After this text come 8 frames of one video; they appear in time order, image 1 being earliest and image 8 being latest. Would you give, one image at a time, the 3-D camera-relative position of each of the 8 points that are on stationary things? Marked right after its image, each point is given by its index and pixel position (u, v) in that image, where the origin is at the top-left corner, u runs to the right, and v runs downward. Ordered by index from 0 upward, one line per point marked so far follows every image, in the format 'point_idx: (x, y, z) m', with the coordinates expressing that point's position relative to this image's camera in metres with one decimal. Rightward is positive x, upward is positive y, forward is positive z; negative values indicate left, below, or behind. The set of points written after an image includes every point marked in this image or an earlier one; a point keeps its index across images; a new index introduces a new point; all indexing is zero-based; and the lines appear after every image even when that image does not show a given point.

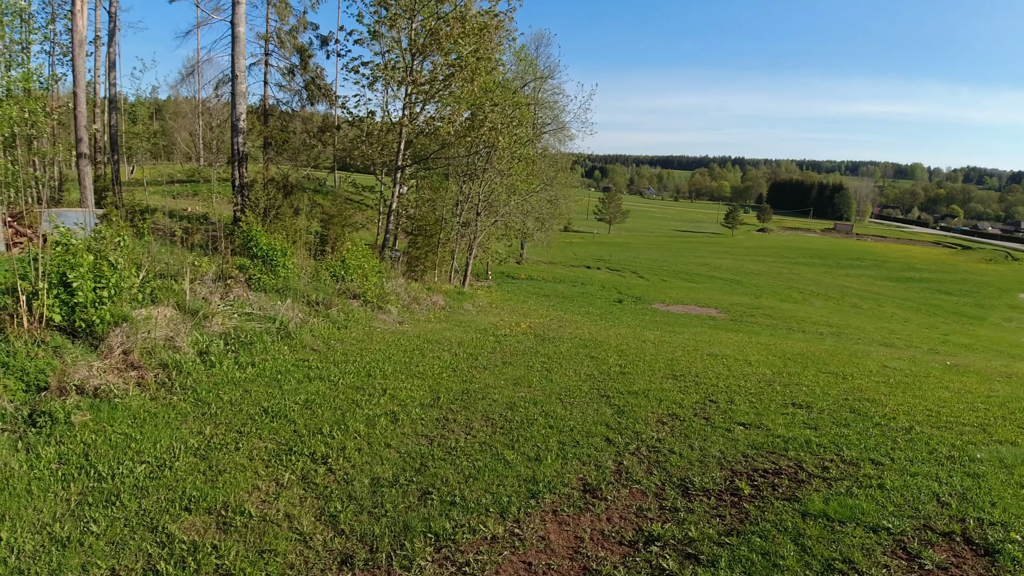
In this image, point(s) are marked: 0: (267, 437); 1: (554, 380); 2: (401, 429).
0: (-2.1, -1.3, +4.6) m
1: (+0.6, -1.3, +7.2) m
2: (-1.1, -1.4, +5.1) m
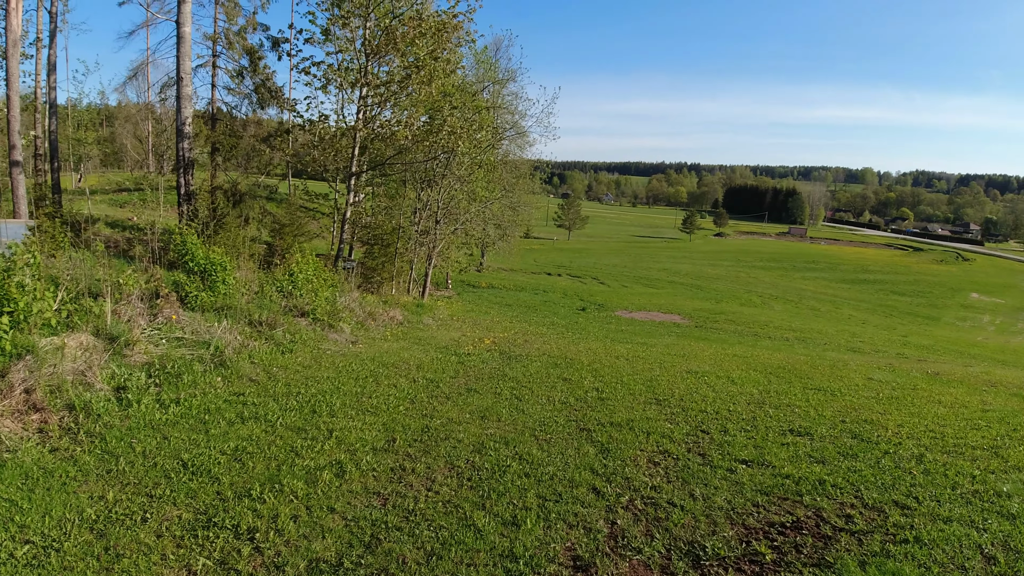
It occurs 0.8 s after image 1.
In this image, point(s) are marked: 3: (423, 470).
0: (-2.3, -1.5, +3.6) m
1: (+0.2, -1.5, +6.4) m
2: (-1.3, -1.6, +4.2) m
3: (-0.8, -1.6, +4.6) m
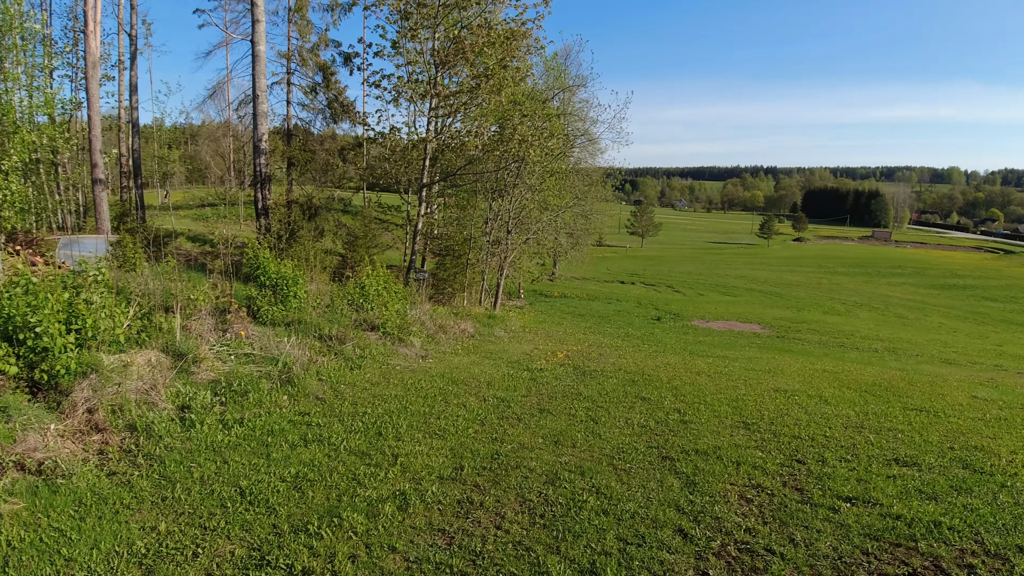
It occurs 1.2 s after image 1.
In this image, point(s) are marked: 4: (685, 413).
0: (-1.8, -1.7, +3.4) m
1: (+1.0, -1.7, +5.8) m
2: (-0.8, -1.7, +3.8) m
3: (-0.2, -1.8, +4.2) m
4: (+2.4, -1.7, +7.1) m
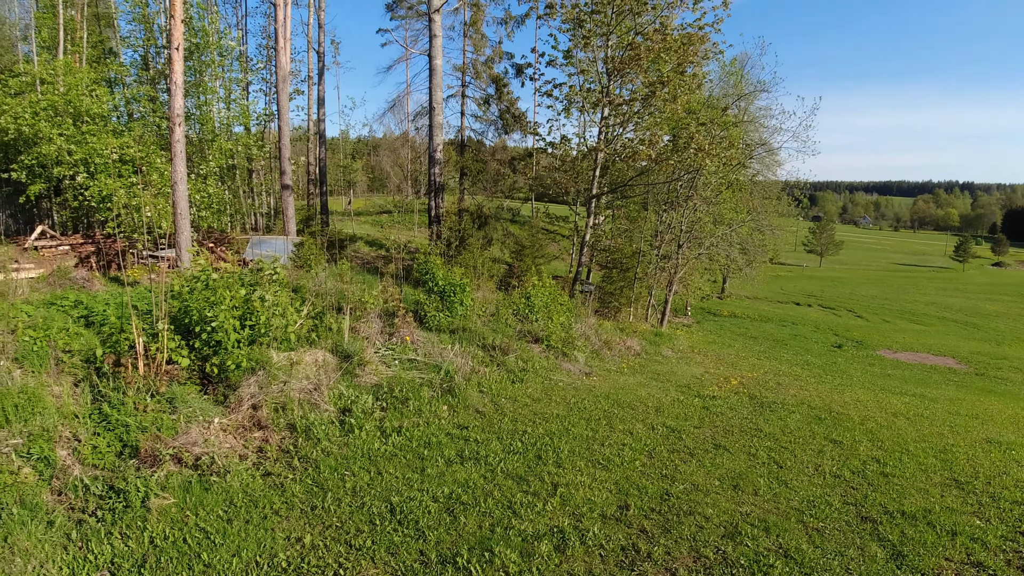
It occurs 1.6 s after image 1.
0: (-0.8, -1.6, +3.2) m
1: (+2.5, -1.8, +4.9) m
2: (+0.3, -1.8, +3.3) m
3: (+0.9, -1.8, +3.5) m
4: (+4.1, -1.9, +5.7) m
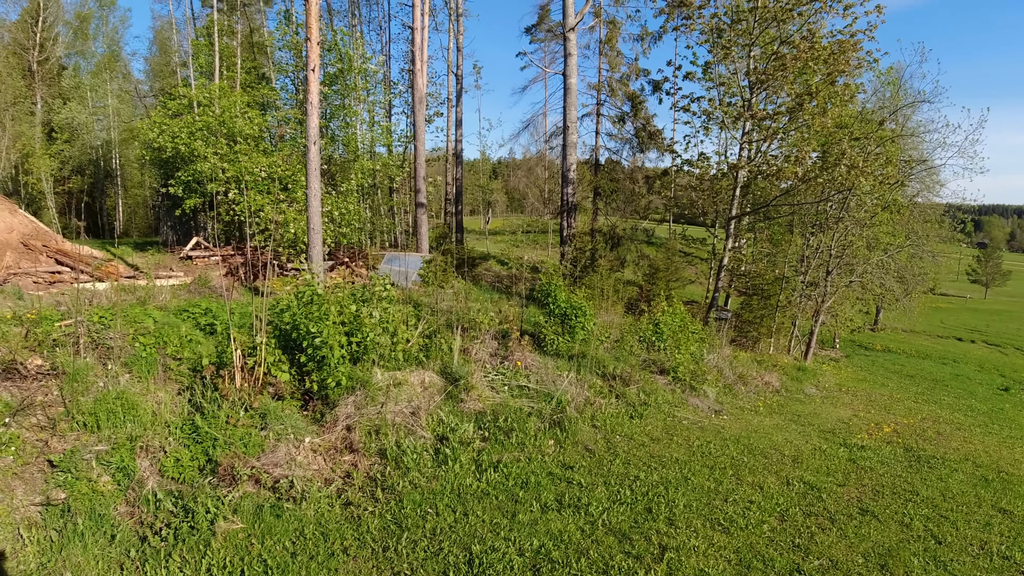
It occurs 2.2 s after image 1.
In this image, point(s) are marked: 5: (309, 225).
0: (-0.3, -1.7, +3.0) m
1: (+3.3, -2.2, +3.8) m
2: (+0.8, -1.9, +2.8) m
3: (+1.5, -2.0, +2.9) m
4: (+5.0, -2.4, +4.3) m
5: (-3.0, +1.0, +7.7) m
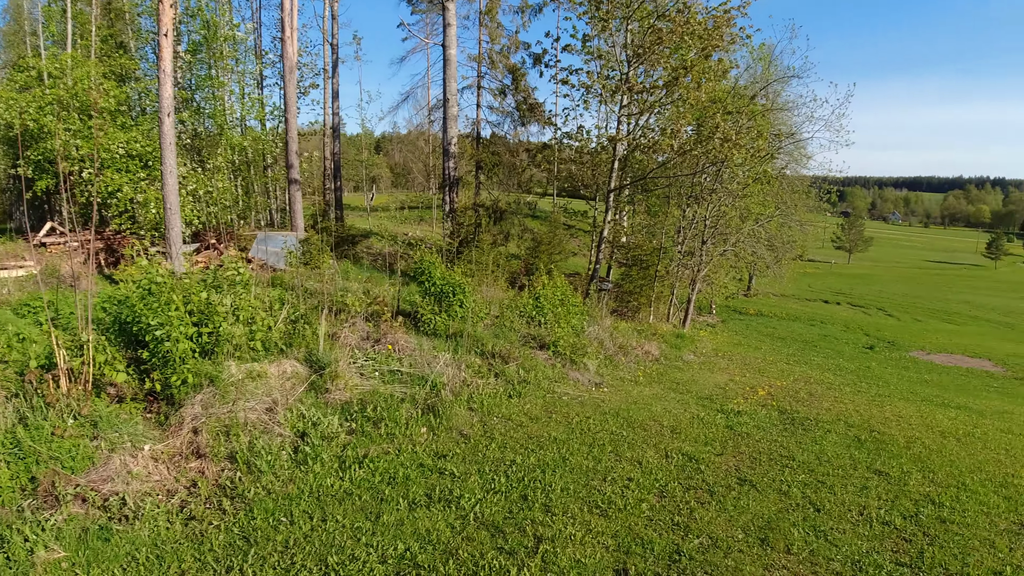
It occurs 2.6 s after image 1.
0: (-0.9, -1.7, +2.7) m
1: (+2.5, -2.0, +4.1) m
2: (+0.2, -1.8, +2.8) m
3: (+0.8, -1.9, +2.9) m
4: (+4.1, -2.1, +4.9) m
5: (-4.4, +1.1, +6.8) m
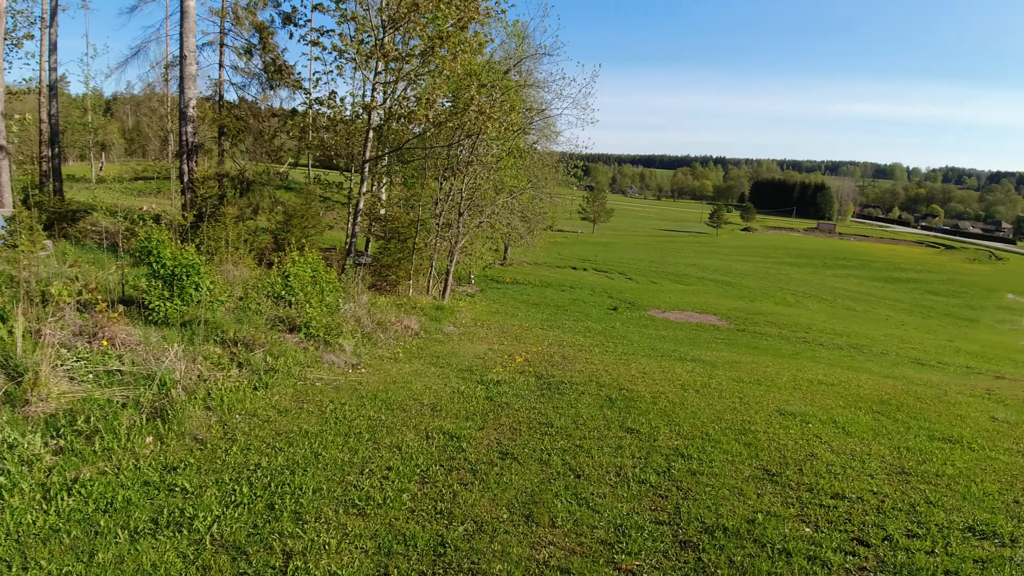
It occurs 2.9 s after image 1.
0: (-2.0, -1.7, +1.6) m
1: (+0.6, -1.7, +4.3) m
2: (-1.0, -1.8, +2.1) m
3: (-0.4, -1.8, +2.5) m
4: (+1.9, -1.7, +5.6) m
5: (-6.9, +1.0, +3.9) m
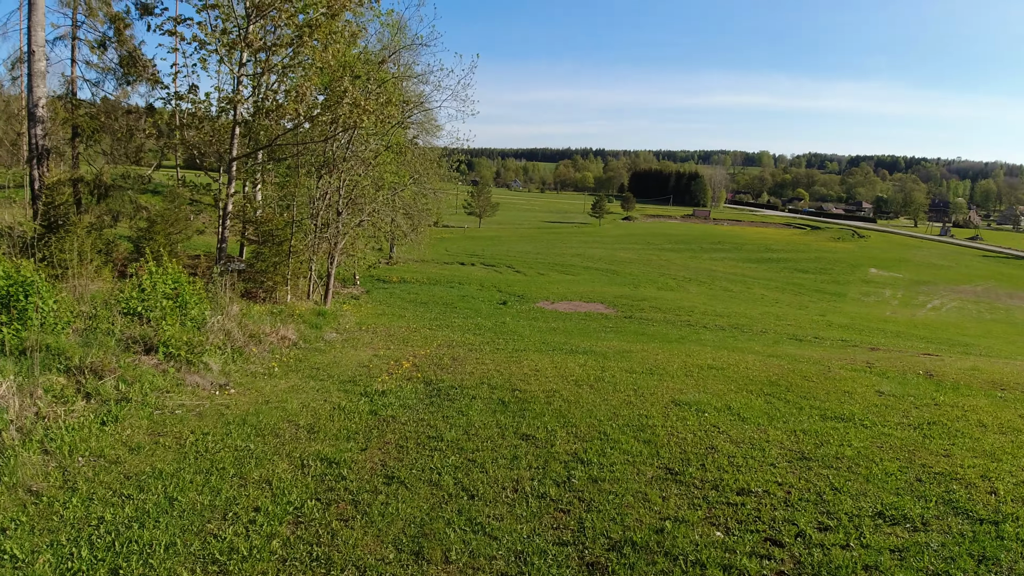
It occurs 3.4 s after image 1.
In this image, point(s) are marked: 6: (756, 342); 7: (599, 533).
0: (-2.2, -1.9, +0.7) m
1: (-0.2, -1.7, +3.8) m
2: (-1.3, -1.9, +1.4) m
3: (-0.8, -1.9, +1.9) m
4: (+0.8, -1.6, +5.3) m
5: (-7.6, +0.5, +1.9) m
6: (+7.6, -1.5, +15.6) m
7: (+0.6, -1.8, +3.9) m
